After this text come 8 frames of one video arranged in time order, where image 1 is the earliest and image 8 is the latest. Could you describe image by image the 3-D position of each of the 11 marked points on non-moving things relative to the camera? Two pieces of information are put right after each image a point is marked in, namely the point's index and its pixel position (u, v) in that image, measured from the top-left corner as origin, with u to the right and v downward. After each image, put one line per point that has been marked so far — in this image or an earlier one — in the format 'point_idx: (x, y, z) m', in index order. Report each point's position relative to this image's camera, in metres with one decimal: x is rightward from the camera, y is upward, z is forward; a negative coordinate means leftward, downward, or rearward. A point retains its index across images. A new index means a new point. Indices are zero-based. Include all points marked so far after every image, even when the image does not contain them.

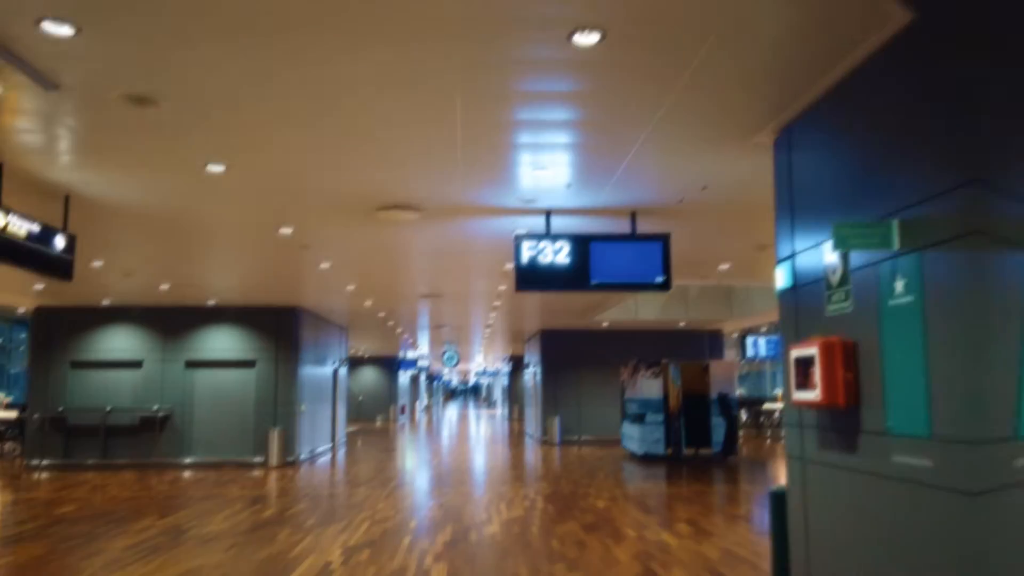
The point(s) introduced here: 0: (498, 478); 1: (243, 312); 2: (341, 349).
0: (-0.2, -2.6, +11.3) m
1: (-4.2, -0.4, +13.3) m
2: (-3.7, -1.3, +18.1) m
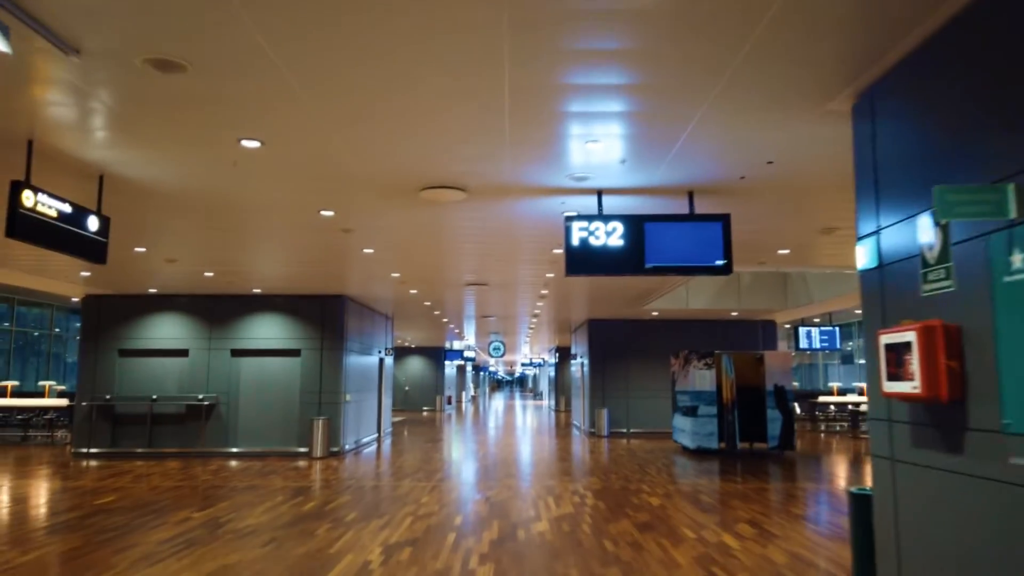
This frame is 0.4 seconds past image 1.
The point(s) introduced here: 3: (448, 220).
0: (+0.4, -2.4, +11.0) m
1: (-3.5, -0.2, +13.1) m
2: (-2.7, -1.1, +18.0) m
3: (-0.6, +0.6, +7.2) m
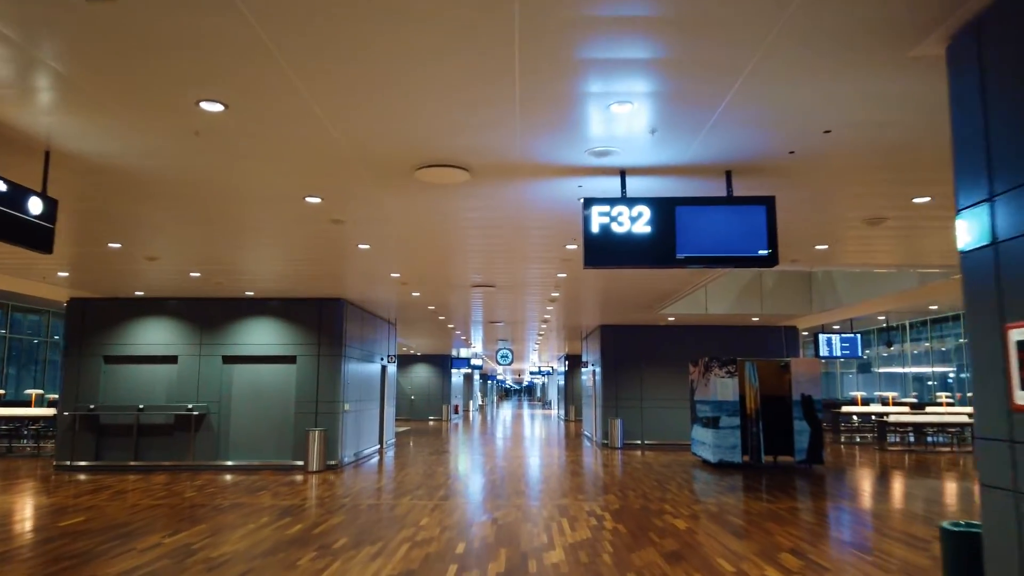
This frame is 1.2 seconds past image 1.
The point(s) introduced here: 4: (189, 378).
0: (+0.6, -2.4, +10.2) m
1: (-3.4, -0.2, +12.4) m
2: (-2.5, -1.2, +17.2) m
3: (-0.5, +0.6, +6.4) m
4: (-4.7, -1.3, +12.2) m
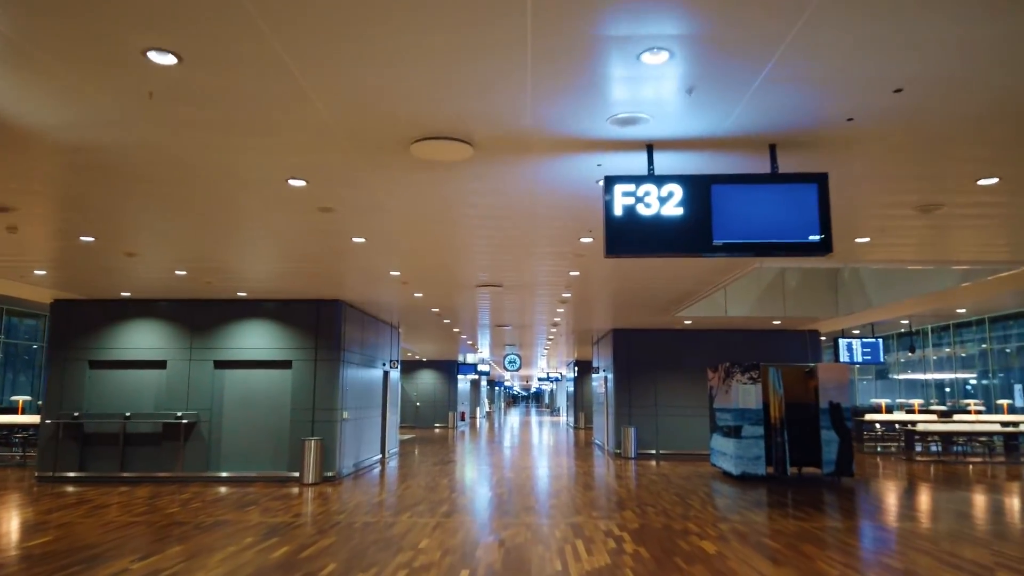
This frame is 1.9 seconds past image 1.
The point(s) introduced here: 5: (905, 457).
0: (+0.7, -2.4, +9.4) m
1: (-3.2, -0.2, +11.7) m
2: (-2.4, -1.2, +16.5) m
3: (-0.4, +0.7, +5.7) m
4: (-4.6, -1.3, +11.5) m
5: (+8.0, -3.4, +16.9) m
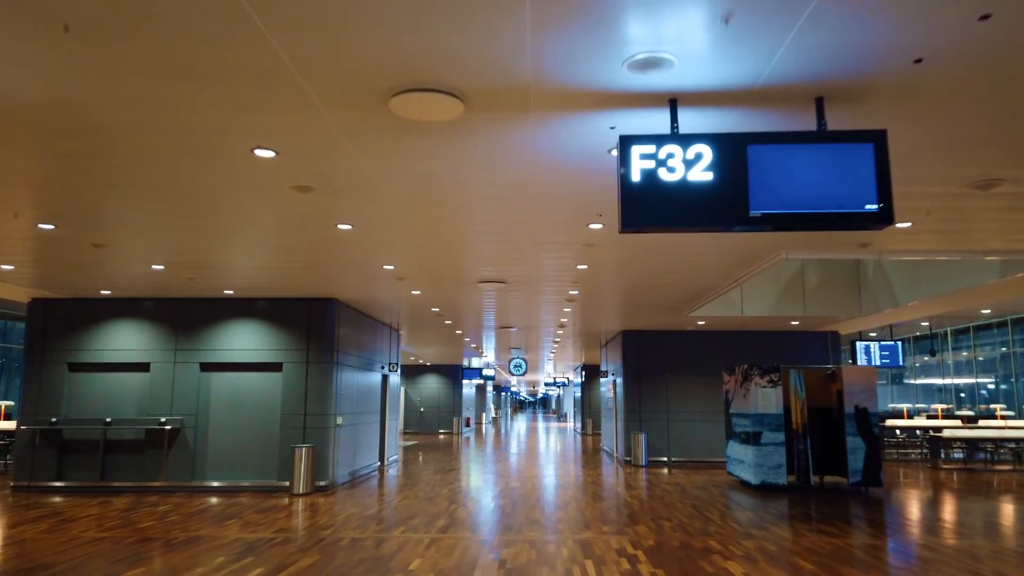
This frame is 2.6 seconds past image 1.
0: (+0.7, -2.4, +8.7) m
1: (-3.2, -0.2, +11.0) m
2: (-2.3, -1.2, +15.8) m
3: (-0.4, +0.7, +5.1) m
4: (-4.6, -1.3, +10.9) m
5: (+8.1, -3.4, +16.1) m
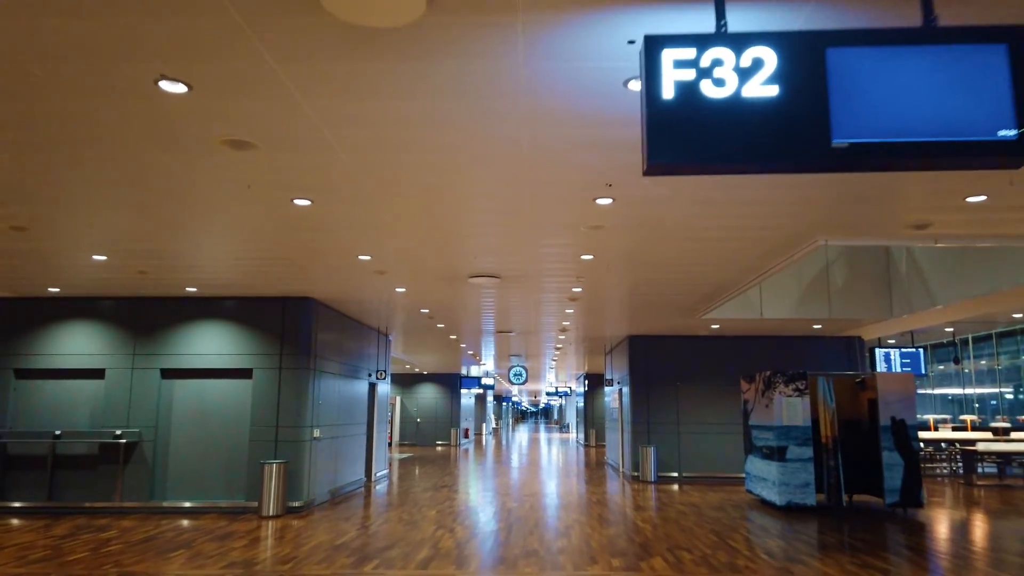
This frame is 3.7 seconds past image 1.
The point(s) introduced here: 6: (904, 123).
0: (+0.6, -2.3, +7.6) m
1: (-3.2, -0.2, +9.9) m
2: (-2.3, -1.3, +14.7) m
3: (-0.5, +0.8, +4.0) m
4: (-4.6, -1.3, +9.8) m
5: (+8.1, -3.5, +14.9) m
6: (+1.2, +0.5, +2.5) m
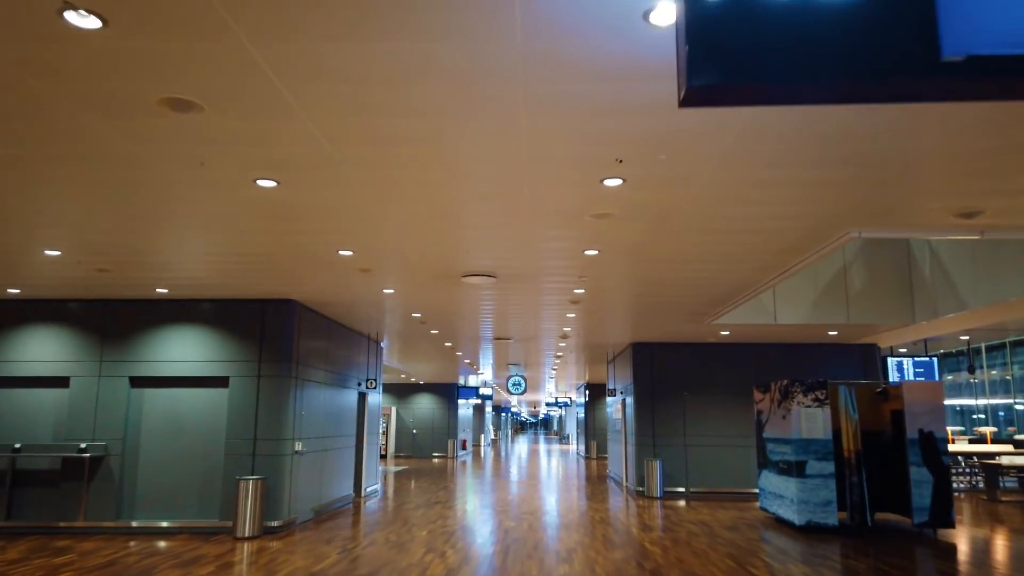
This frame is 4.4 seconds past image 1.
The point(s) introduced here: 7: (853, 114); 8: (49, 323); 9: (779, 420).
0: (+0.6, -2.3, +6.9) m
1: (-3.3, -0.2, +9.2) m
2: (-2.3, -1.4, +14.0) m
3: (-0.5, +0.9, +3.3) m
4: (-4.6, -1.3, +9.1) m
5: (+8.0, -3.5, +14.2) m
6: (+1.2, +0.6, +1.8) m
7: (+1.6, +0.8, +3.9) m
8: (-5.1, -0.4, +9.3) m
9: (+3.1, -1.5, +9.5) m
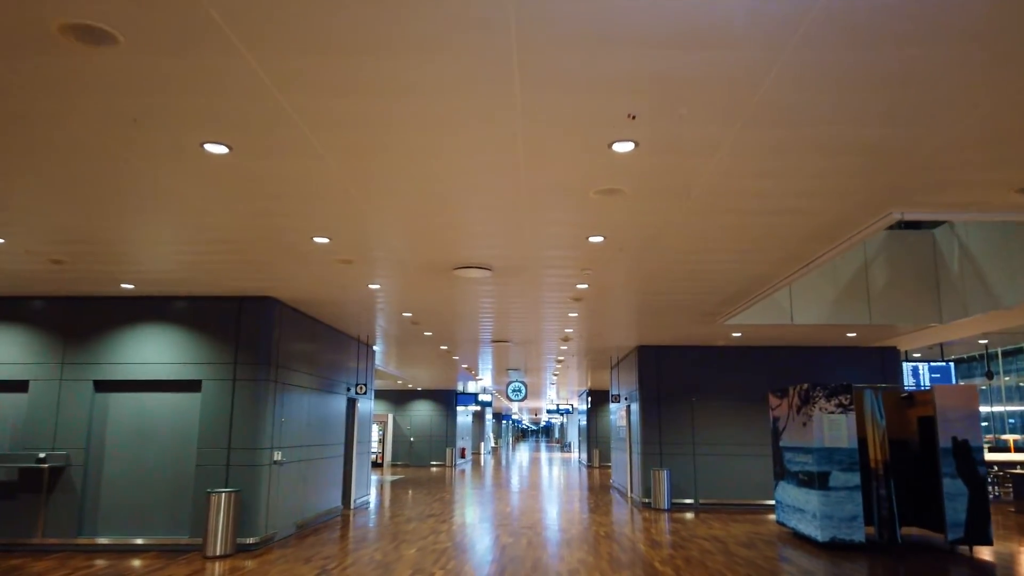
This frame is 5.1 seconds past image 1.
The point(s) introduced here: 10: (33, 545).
0: (+0.6, -2.2, +6.1) m
1: (-3.3, -0.2, +8.5) m
2: (-2.3, -1.4, +13.3) m
3: (-0.5, +1.0, +2.6) m
4: (-4.7, -1.3, +8.3) m
5: (+8.0, -3.5, +13.4) m
6: (+1.1, +0.7, +1.1) m
7: (+1.6, +0.9, +3.2) m
8: (-5.2, -0.4, +8.6) m
9: (+3.0, -1.5, +8.8) m
10: (-4.6, -2.5, +8.0) m
